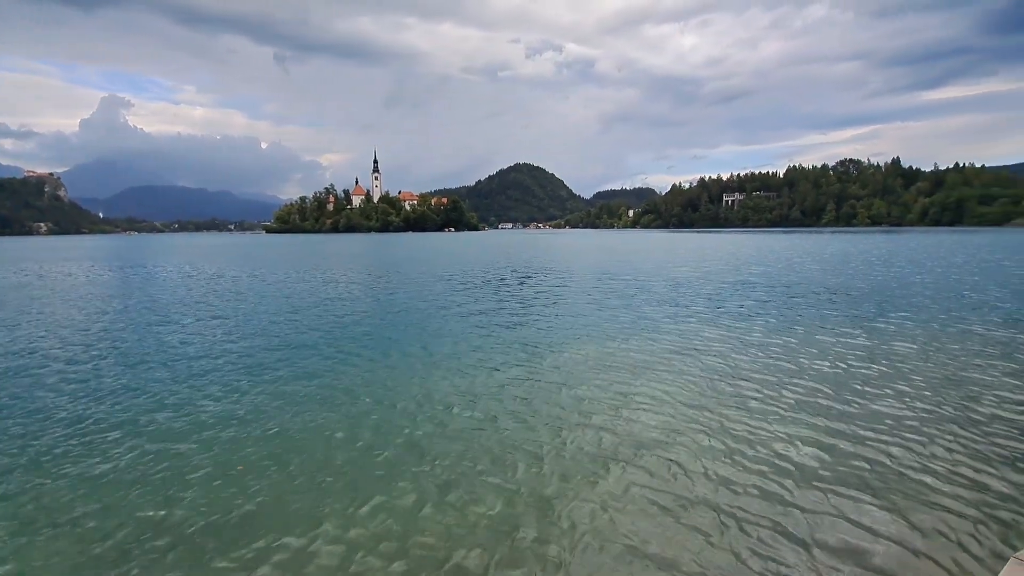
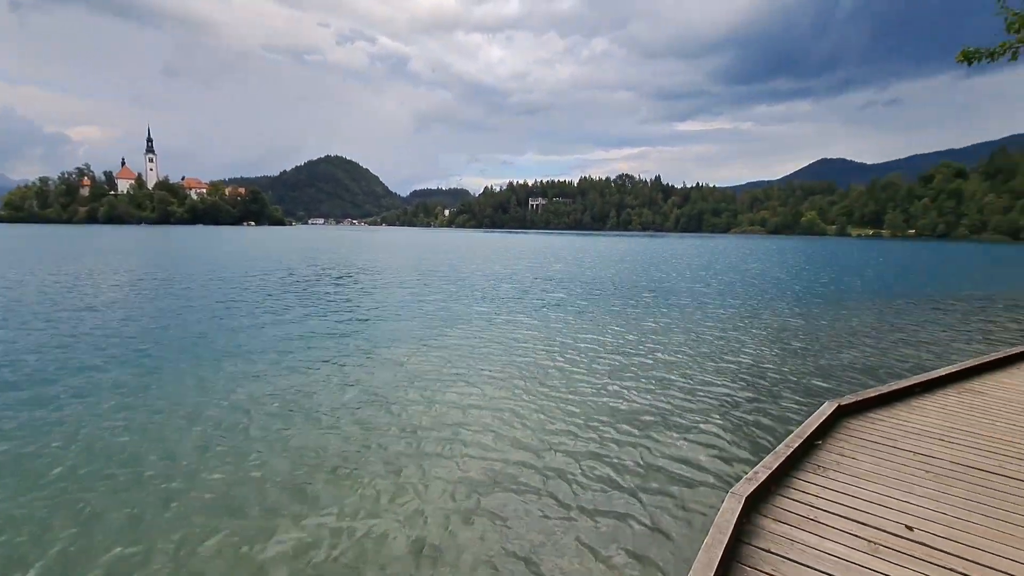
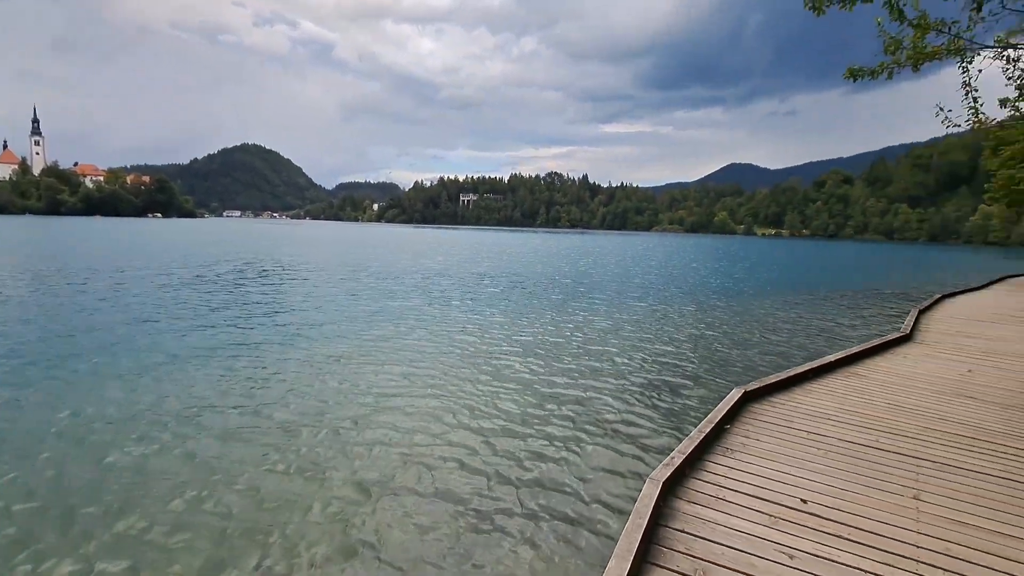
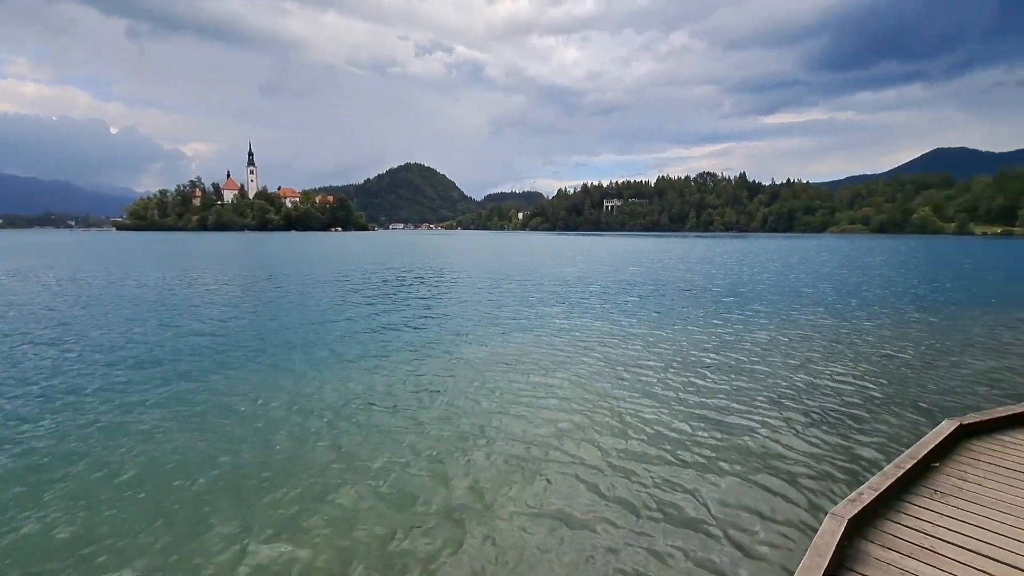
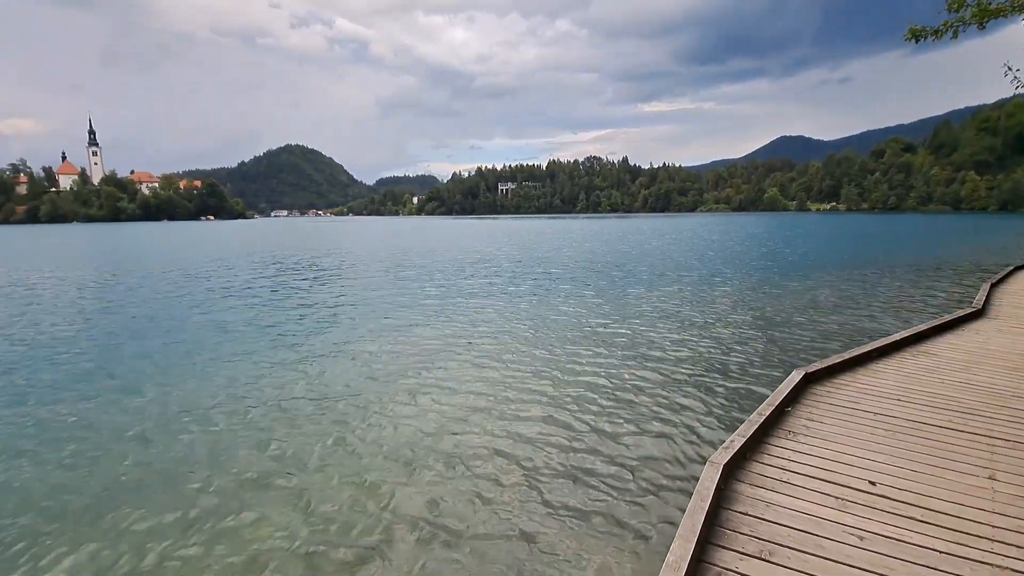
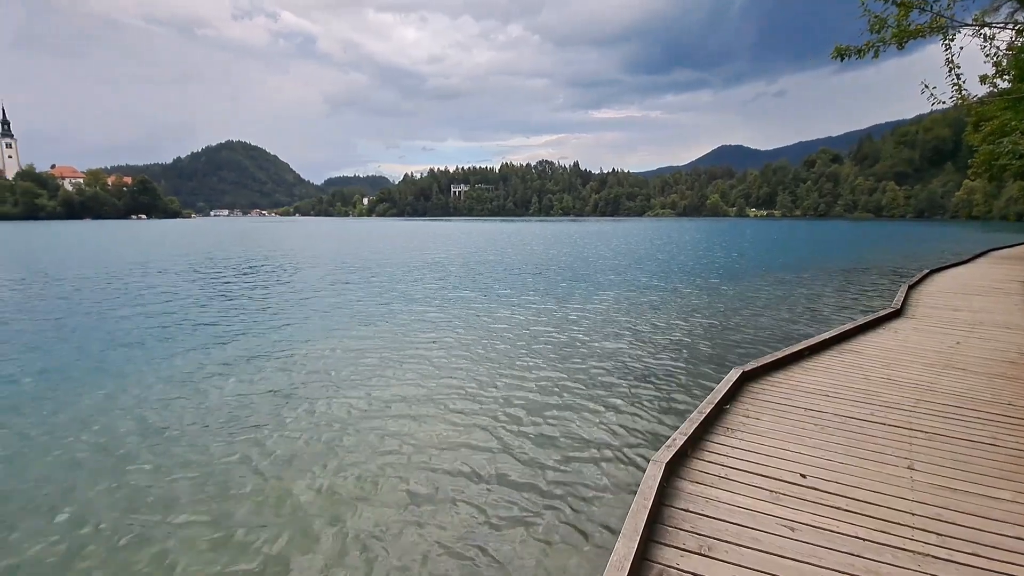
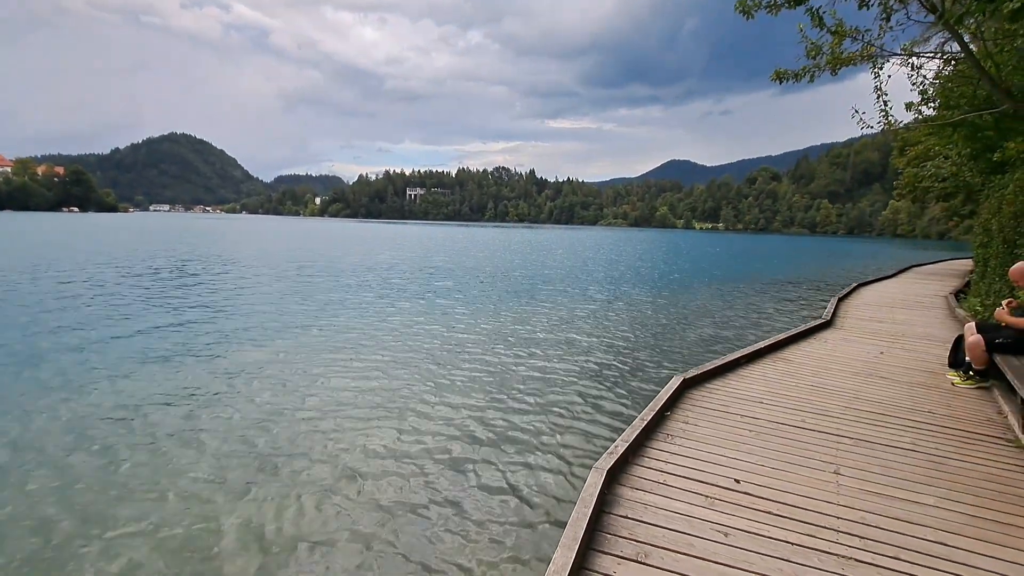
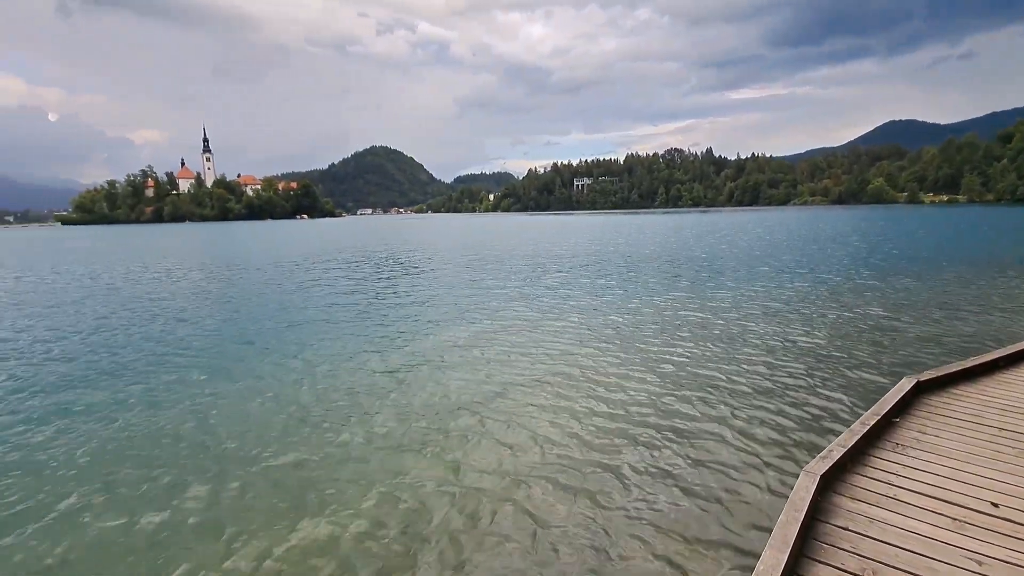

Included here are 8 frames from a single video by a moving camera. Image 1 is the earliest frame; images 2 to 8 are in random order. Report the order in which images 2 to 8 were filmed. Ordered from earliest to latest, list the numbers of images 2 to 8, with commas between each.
4, 2, 3, 7, 6, 5, 8
